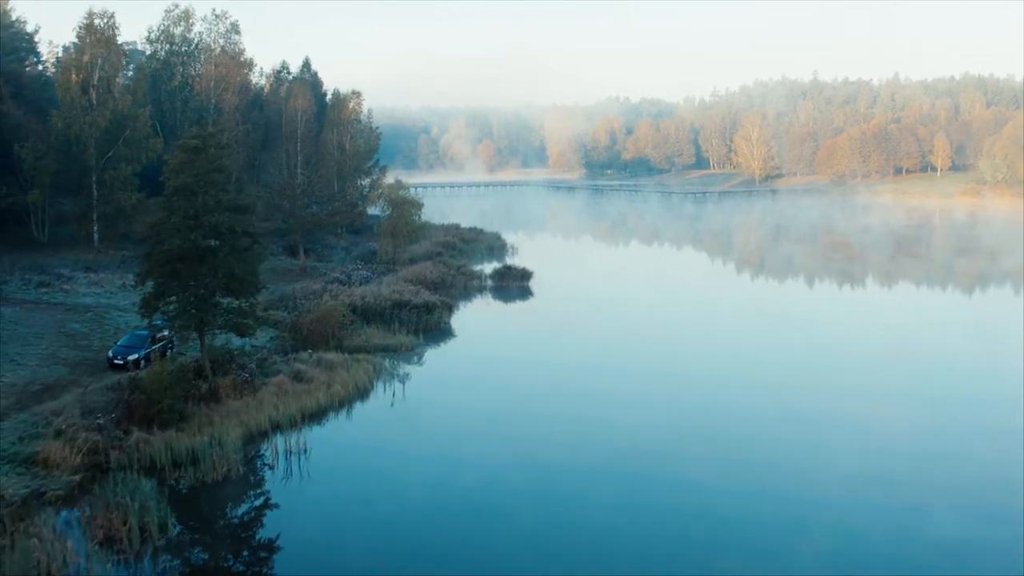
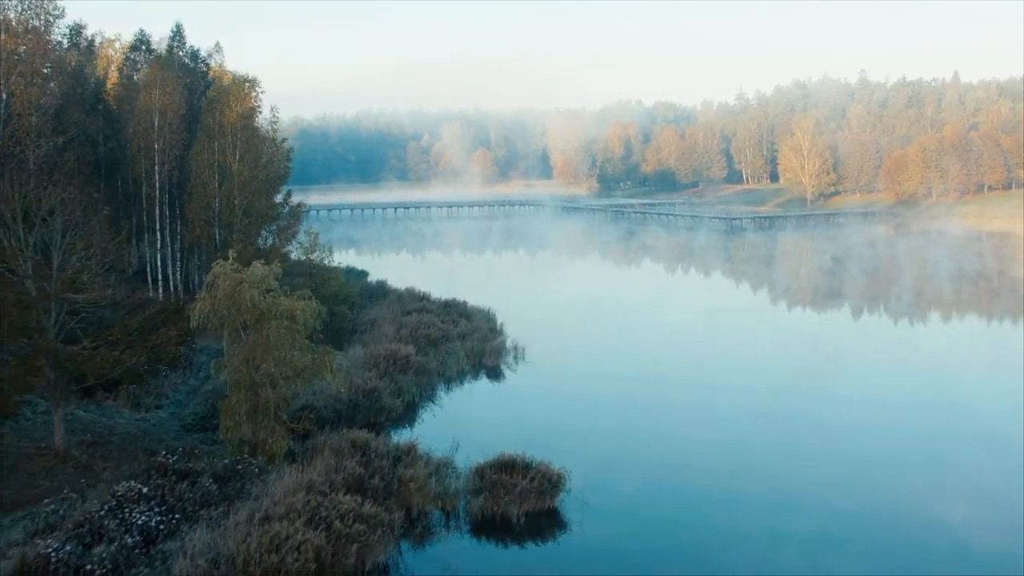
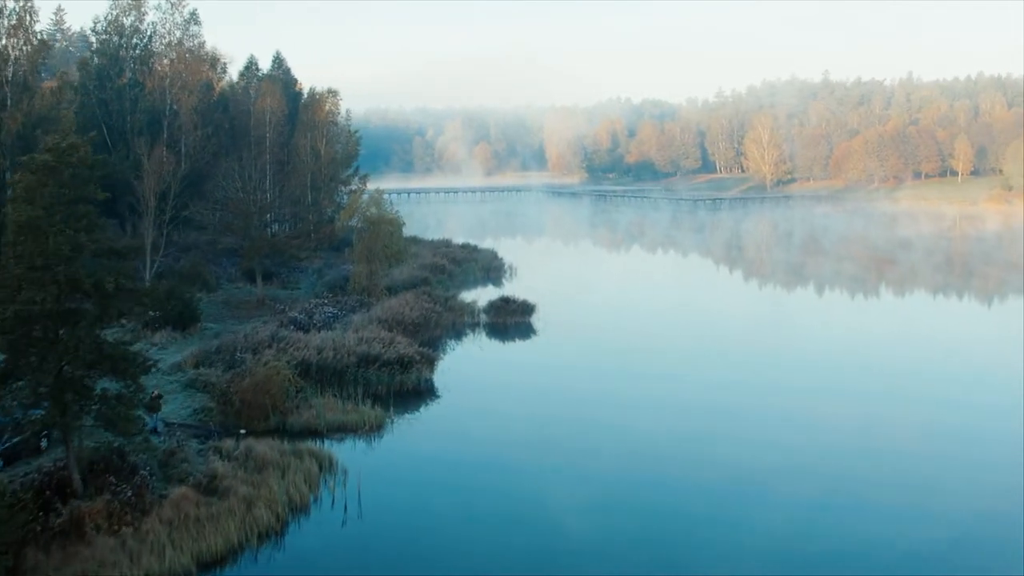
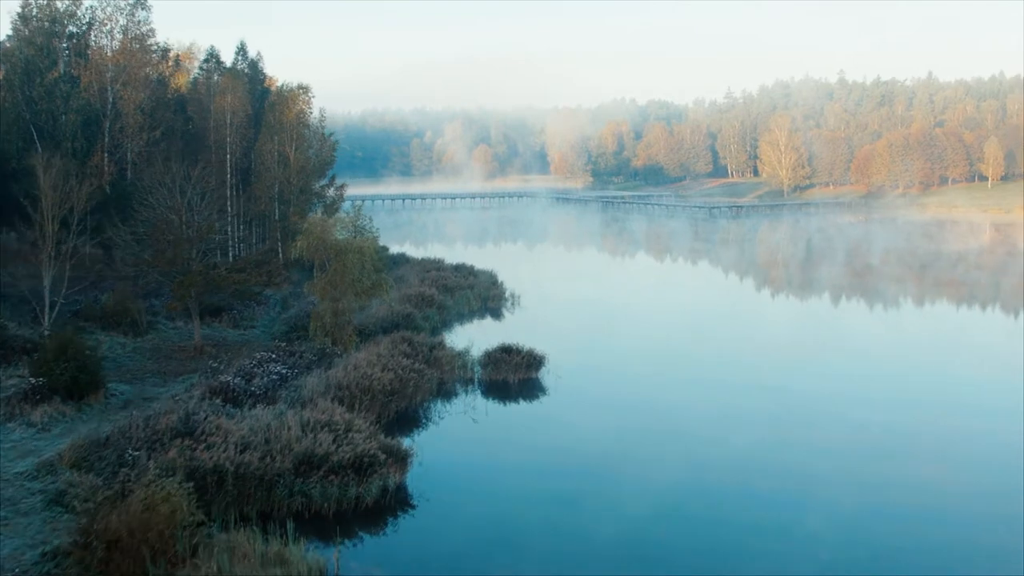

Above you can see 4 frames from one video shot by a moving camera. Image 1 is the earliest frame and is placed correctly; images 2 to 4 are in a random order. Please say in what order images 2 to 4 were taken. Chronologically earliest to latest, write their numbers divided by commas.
3, 4, 2
